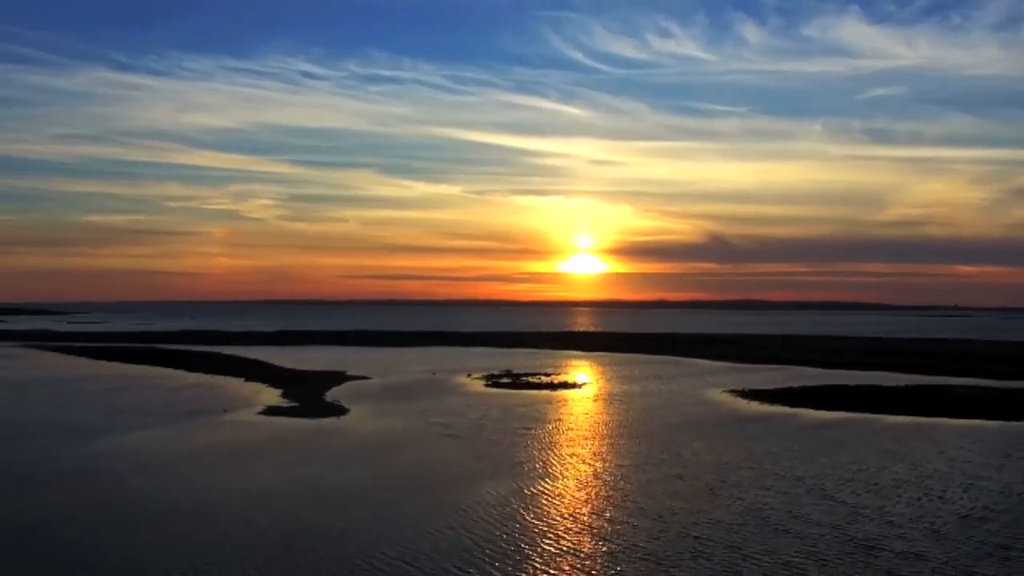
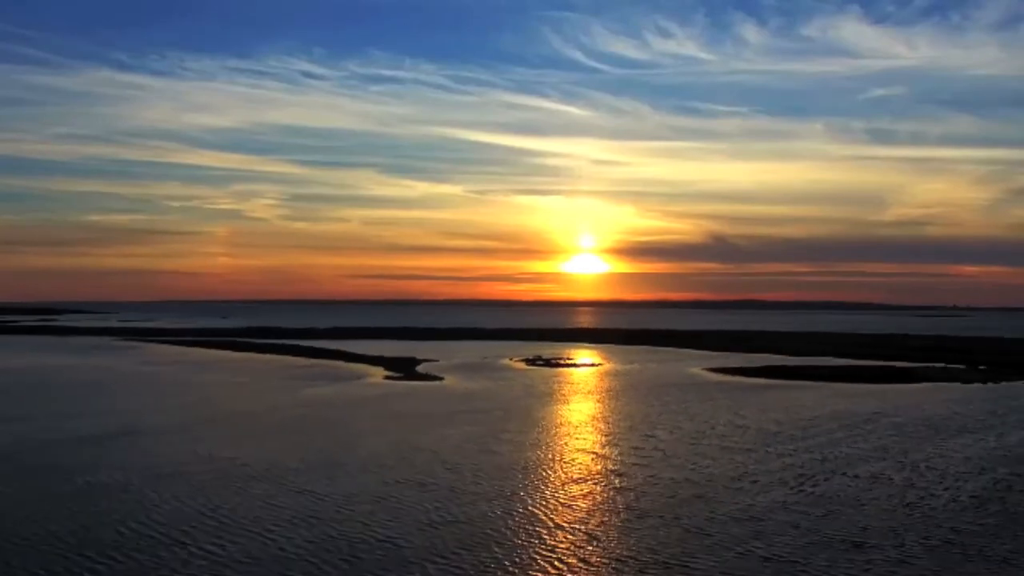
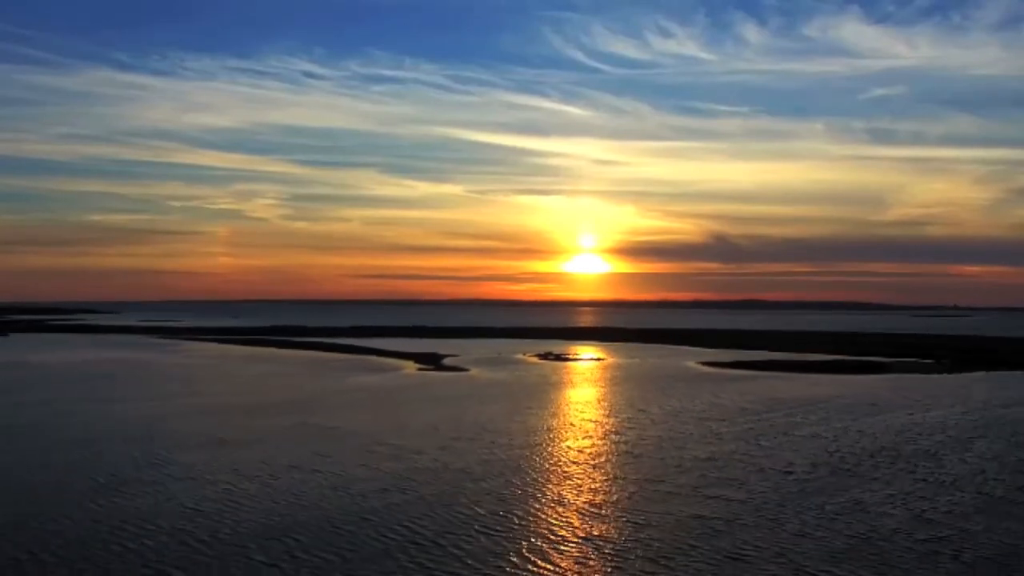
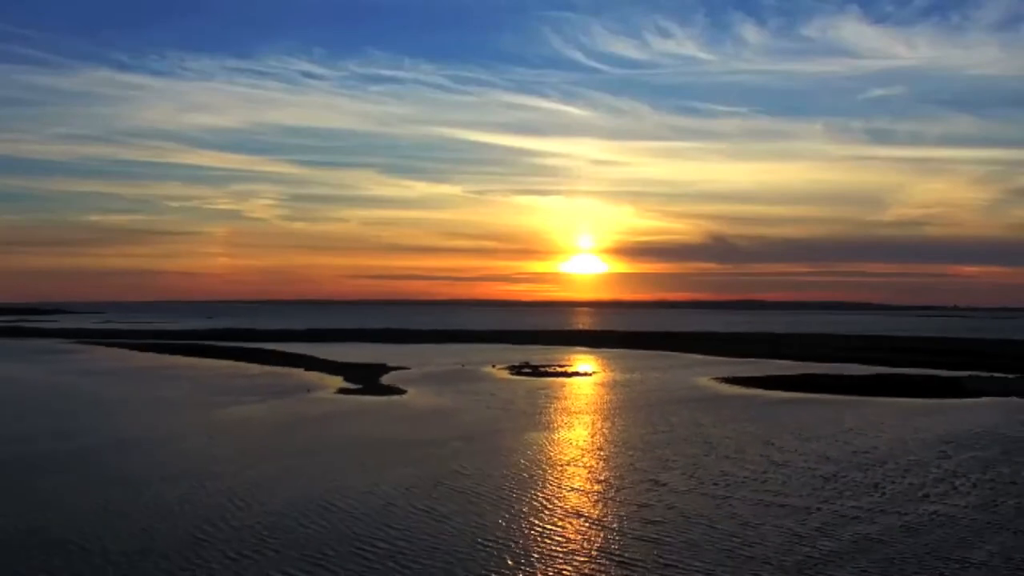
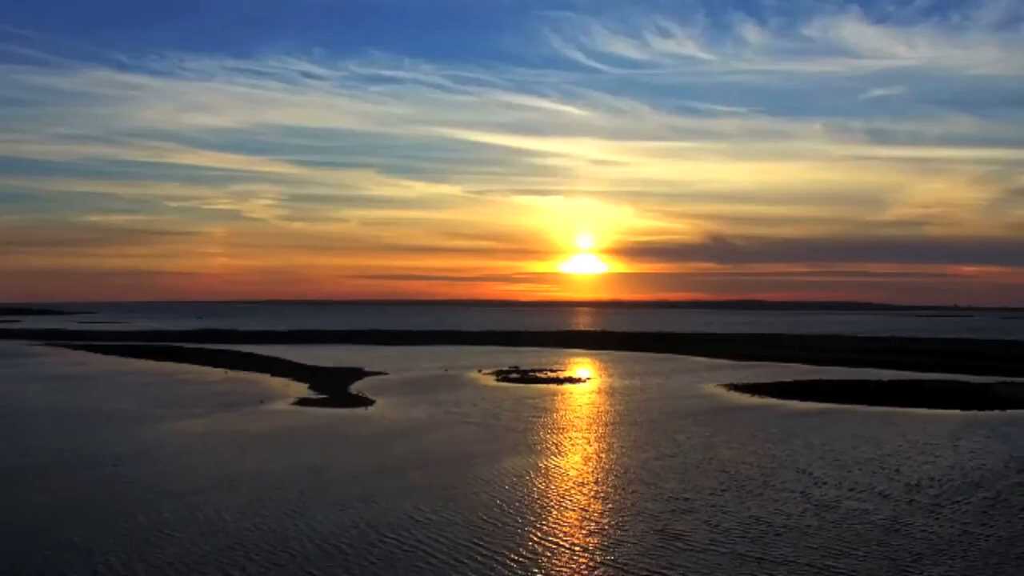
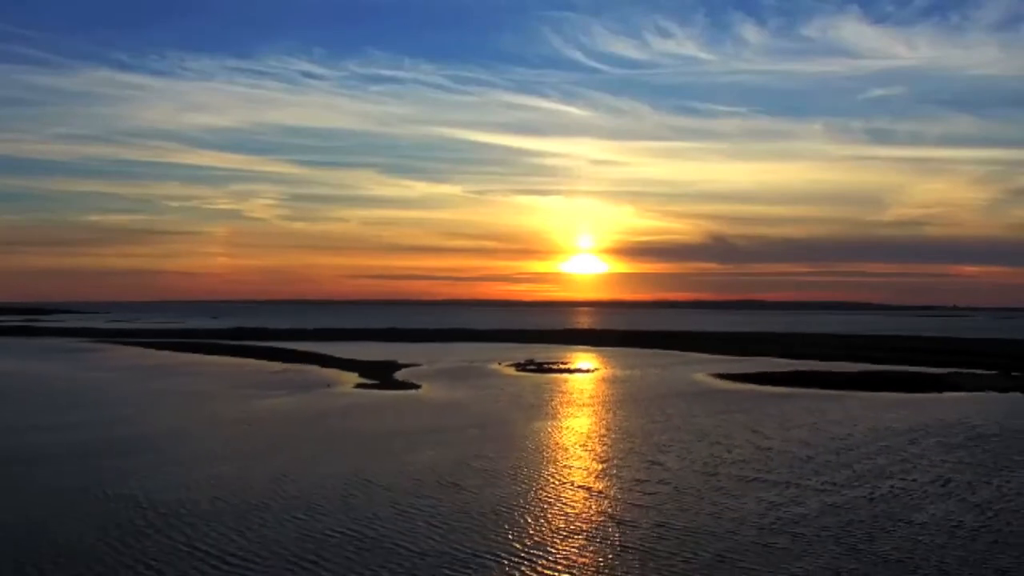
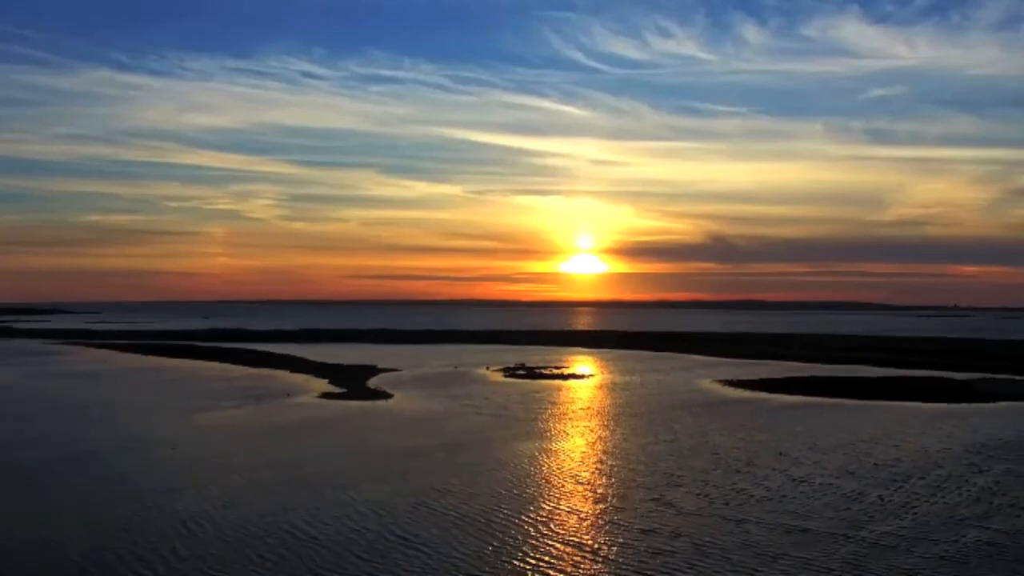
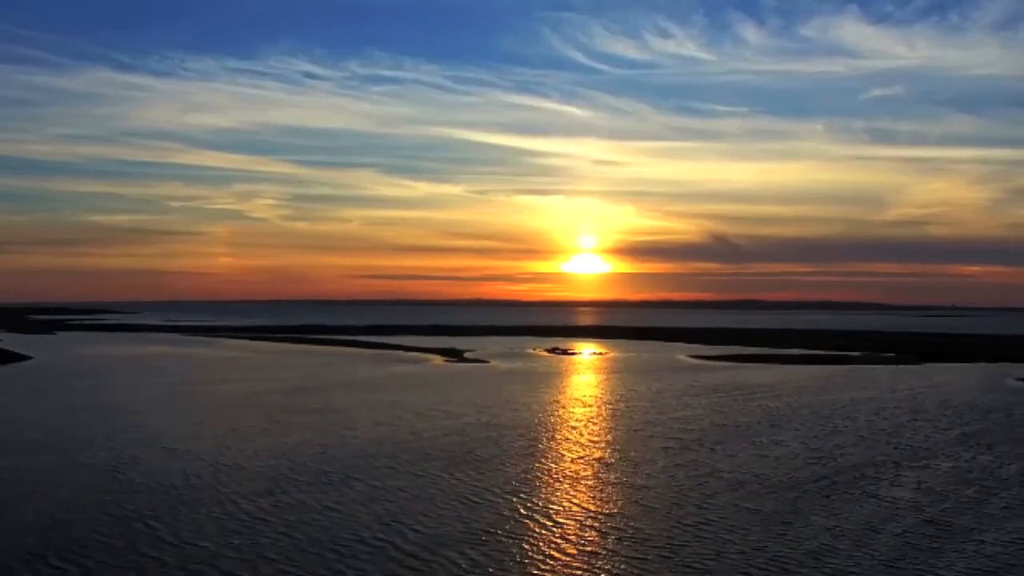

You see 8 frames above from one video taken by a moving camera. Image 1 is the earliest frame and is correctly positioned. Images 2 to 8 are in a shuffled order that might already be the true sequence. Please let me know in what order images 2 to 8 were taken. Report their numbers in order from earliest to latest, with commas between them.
5, 7, 4, 6, 2, 3, 8
